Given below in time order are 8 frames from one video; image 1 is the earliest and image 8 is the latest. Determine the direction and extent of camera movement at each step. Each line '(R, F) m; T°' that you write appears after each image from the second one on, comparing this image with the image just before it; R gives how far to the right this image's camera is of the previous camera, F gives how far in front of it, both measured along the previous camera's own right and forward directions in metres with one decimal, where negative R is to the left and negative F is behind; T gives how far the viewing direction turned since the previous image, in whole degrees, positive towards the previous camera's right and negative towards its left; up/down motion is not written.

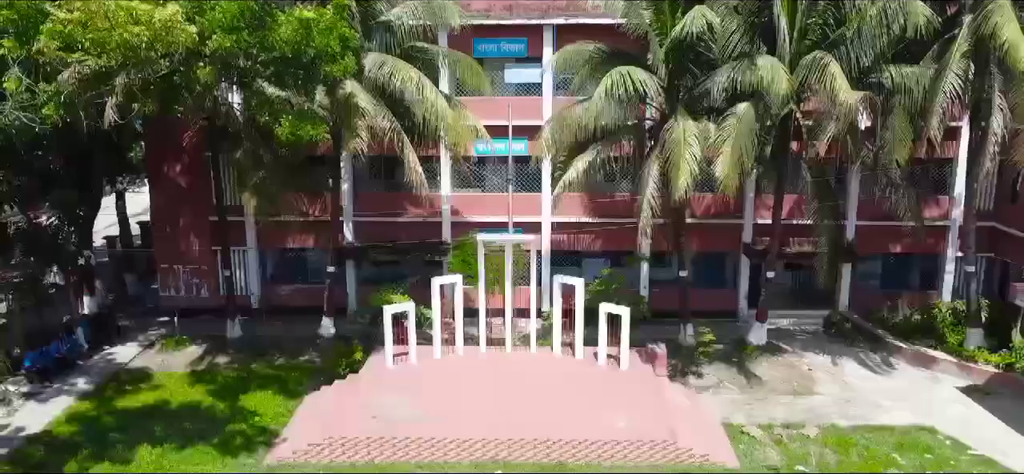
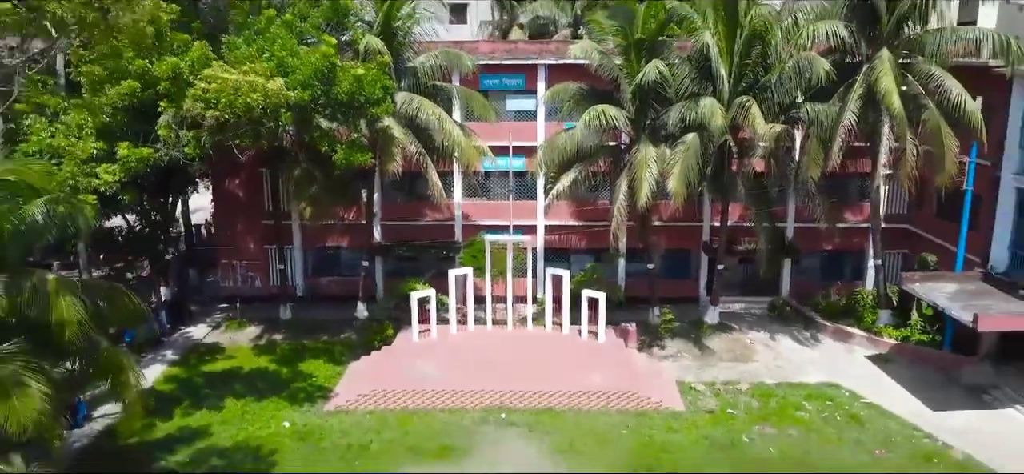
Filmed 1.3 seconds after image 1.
(0.0, -4.0) m; 0°
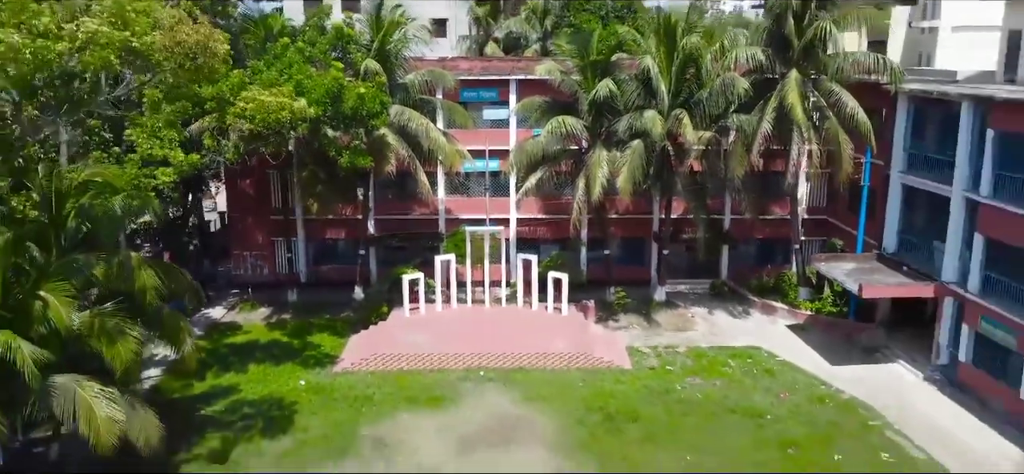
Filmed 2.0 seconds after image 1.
(0.0, -3.4) m; +2°
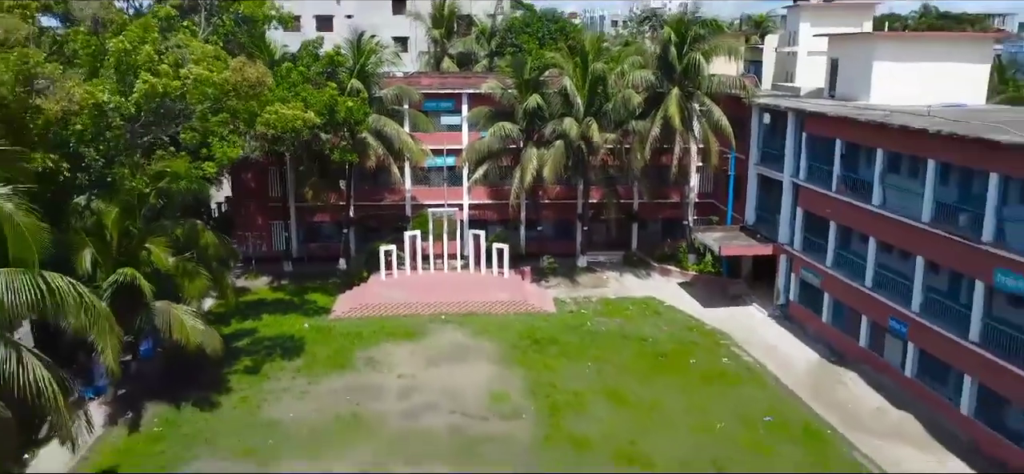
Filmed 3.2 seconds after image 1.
(+0.1, -6.4) m; +3°
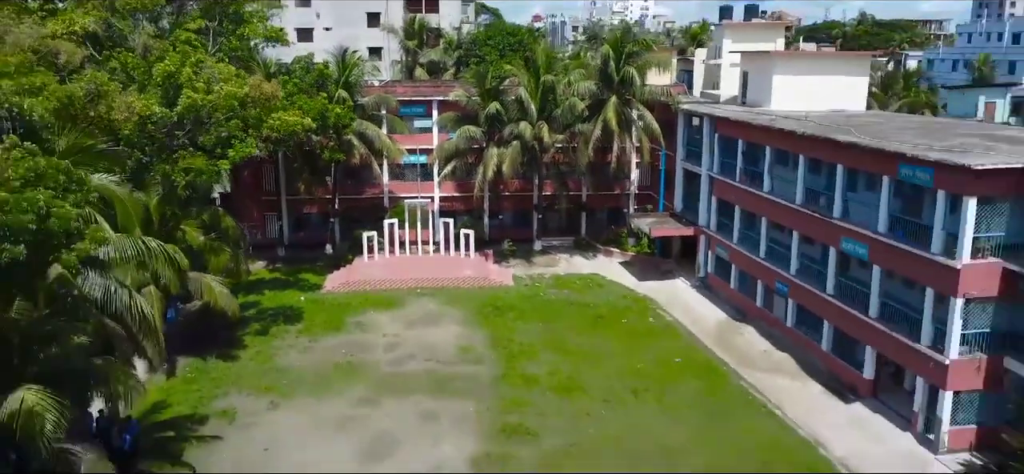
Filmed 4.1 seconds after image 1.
(+0.1, -4.9) m; +2°
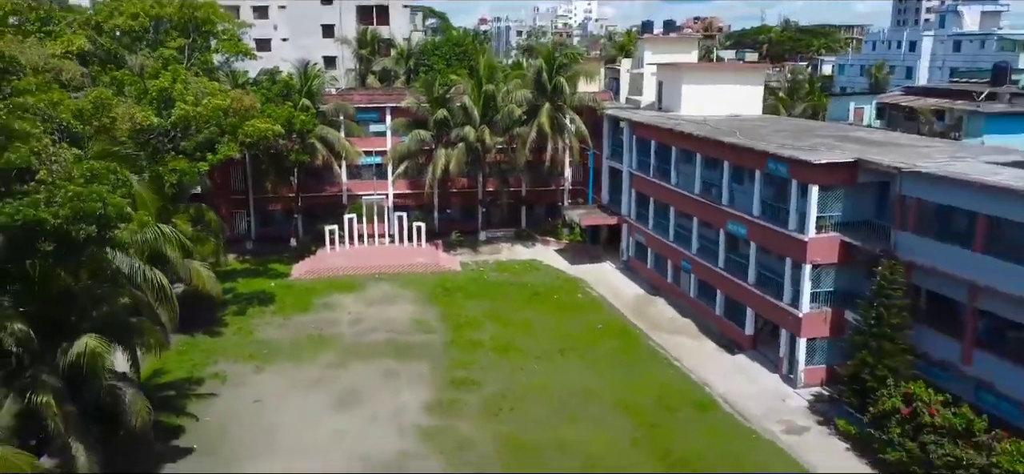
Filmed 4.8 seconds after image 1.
(+0.1, -4.3) m; +4°
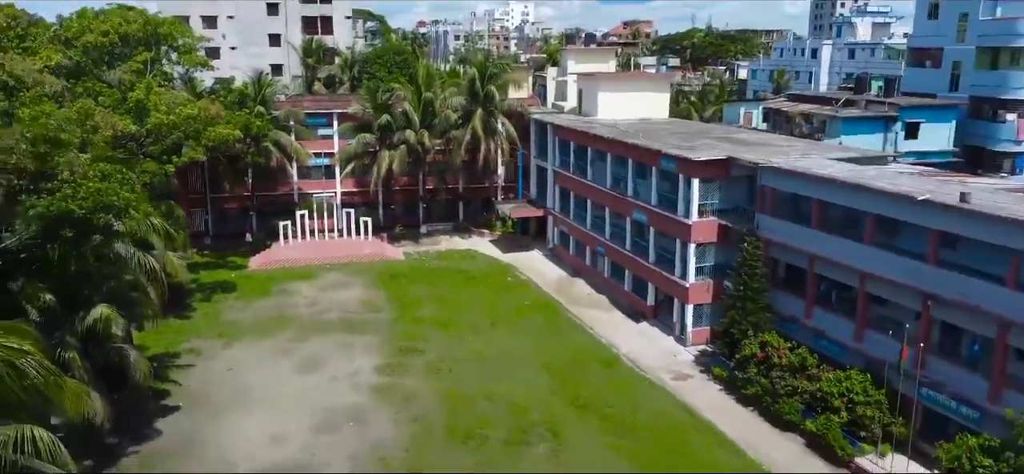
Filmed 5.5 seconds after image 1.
(+0.2, -4.3) m; +4°
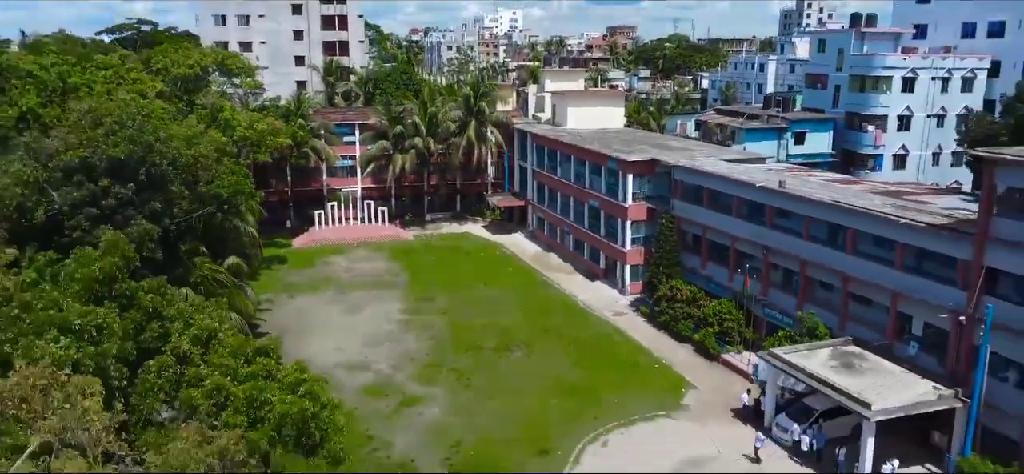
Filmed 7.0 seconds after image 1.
(+0.1, -10.6) m; +1°
